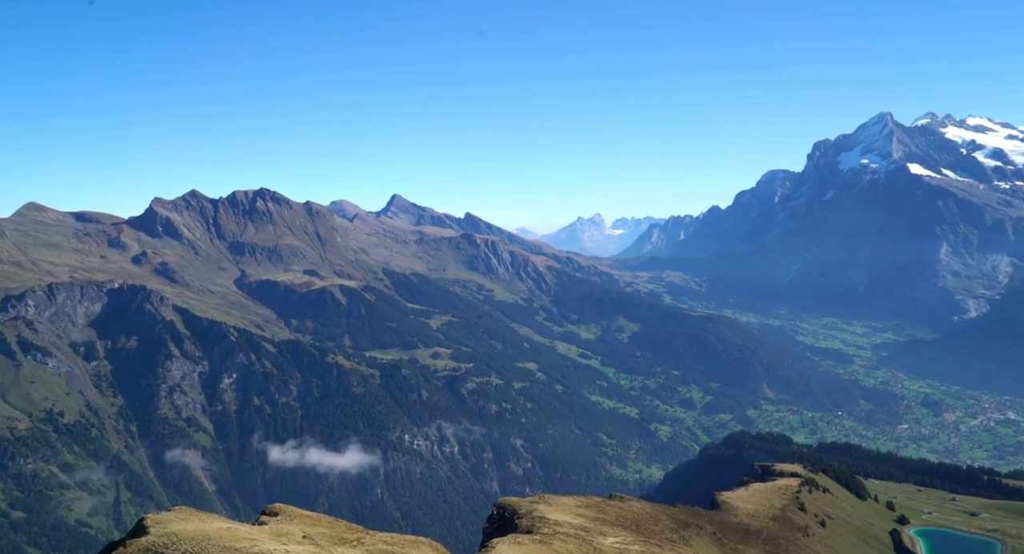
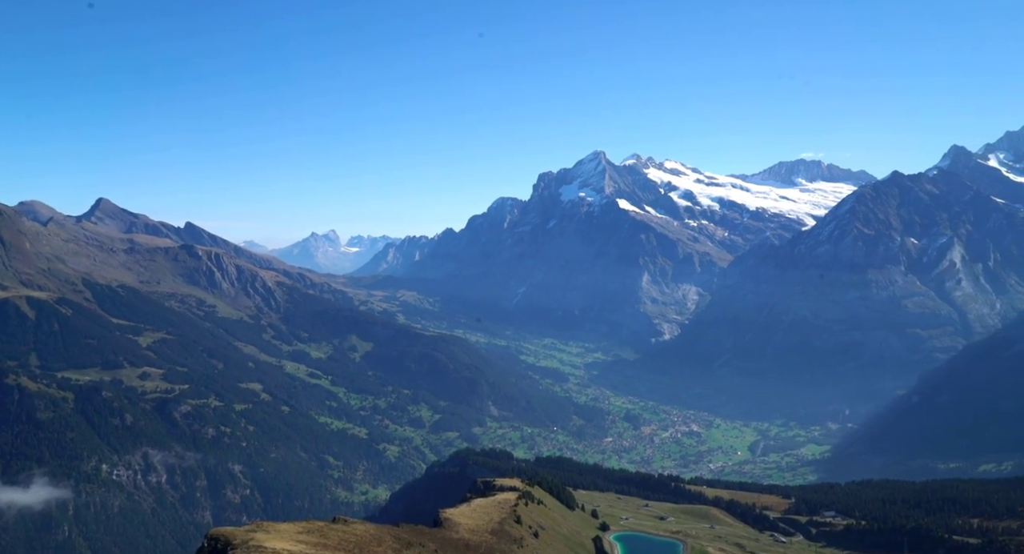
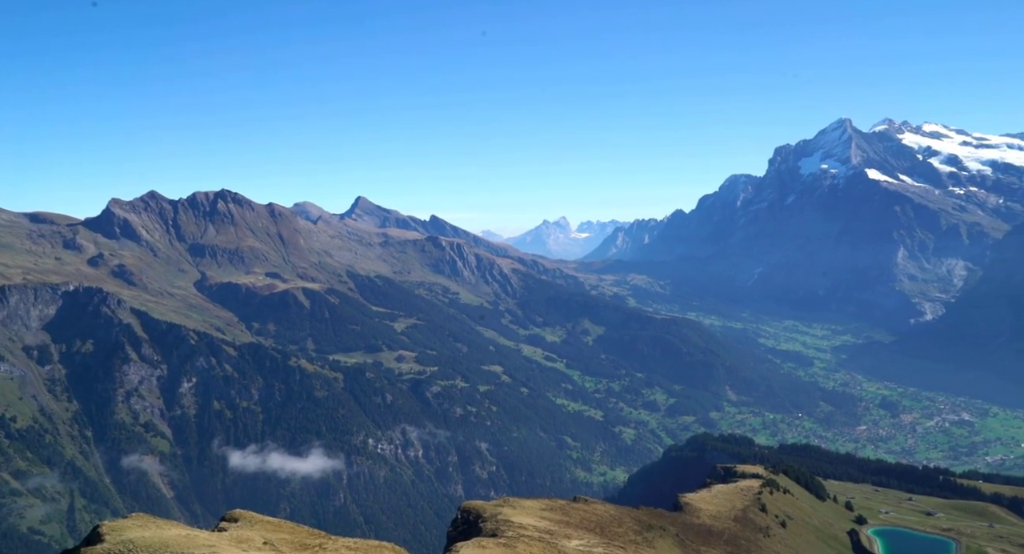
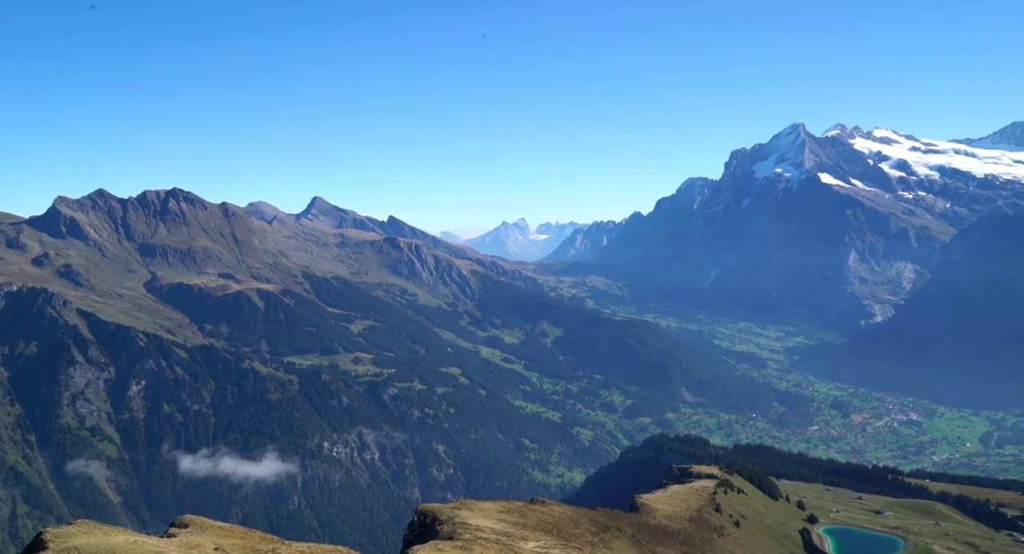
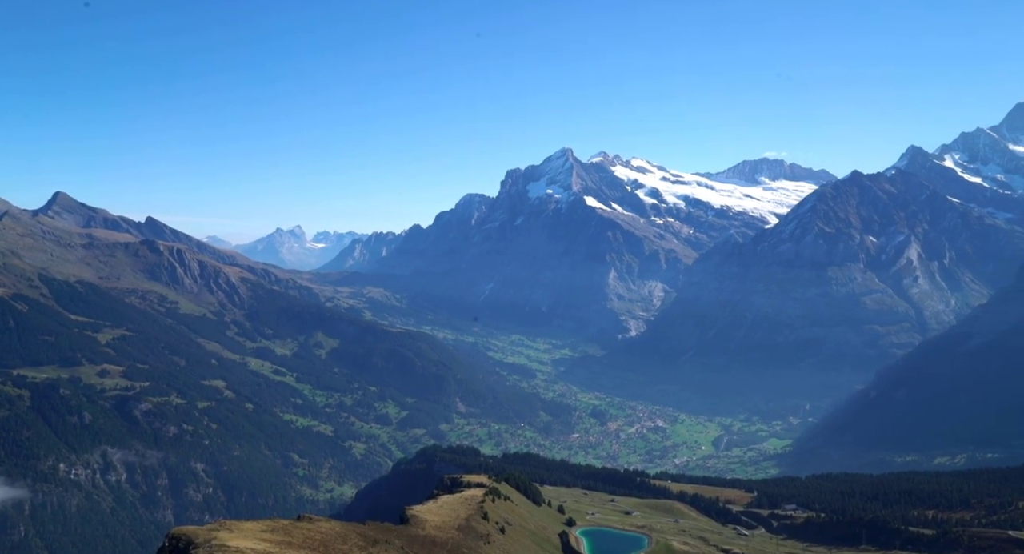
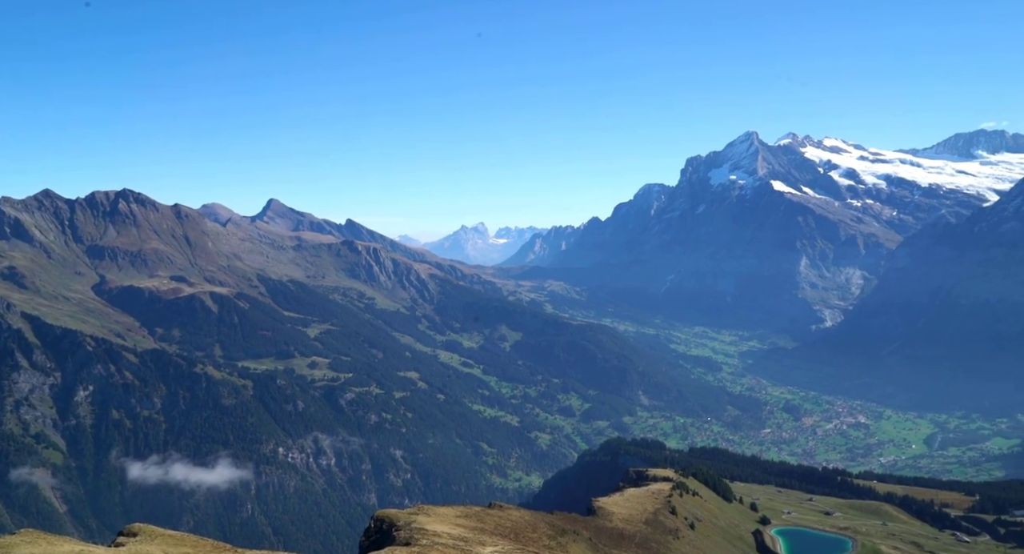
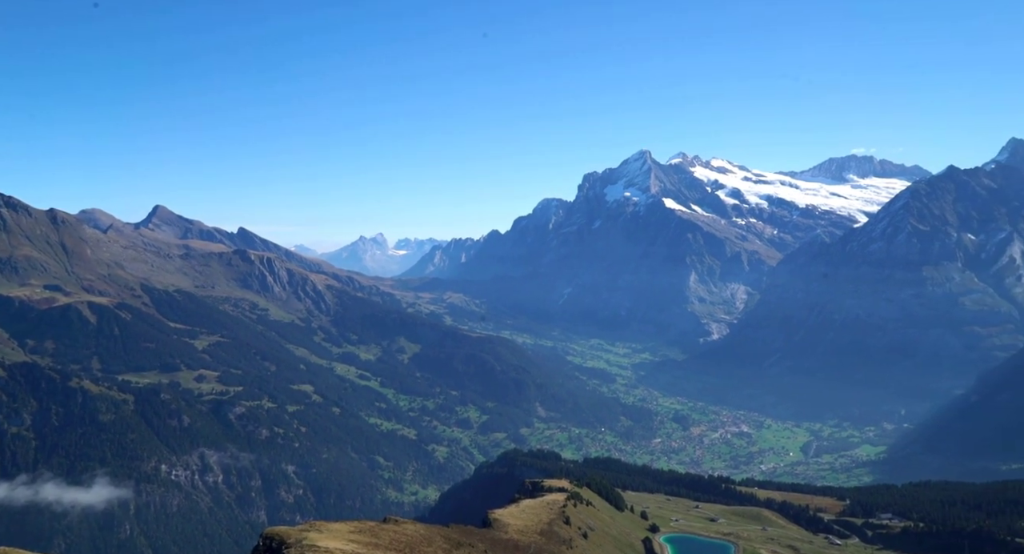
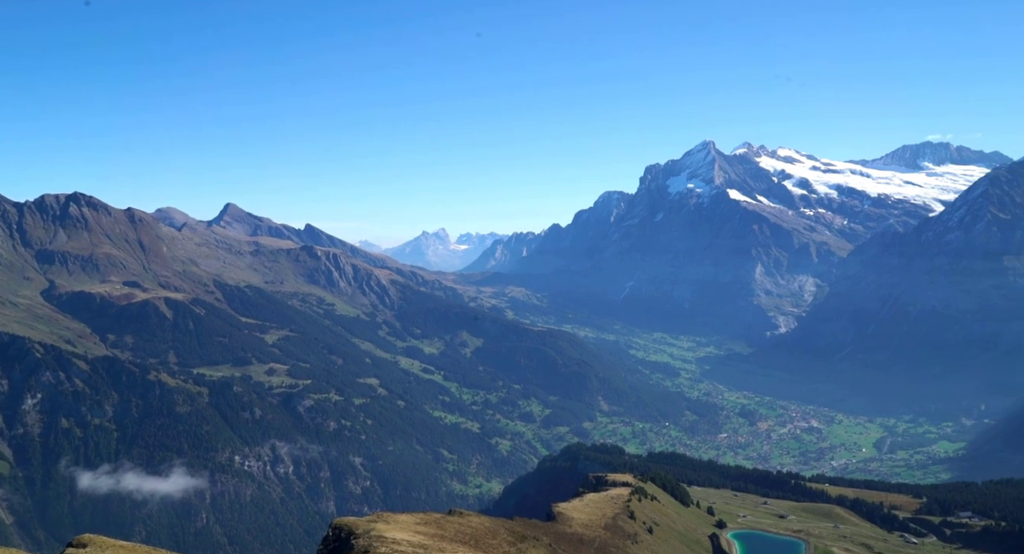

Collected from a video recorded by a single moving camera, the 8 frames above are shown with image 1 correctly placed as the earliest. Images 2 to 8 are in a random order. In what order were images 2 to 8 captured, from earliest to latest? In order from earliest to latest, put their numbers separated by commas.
3, 4, 6, 8, 7, 2, 5
